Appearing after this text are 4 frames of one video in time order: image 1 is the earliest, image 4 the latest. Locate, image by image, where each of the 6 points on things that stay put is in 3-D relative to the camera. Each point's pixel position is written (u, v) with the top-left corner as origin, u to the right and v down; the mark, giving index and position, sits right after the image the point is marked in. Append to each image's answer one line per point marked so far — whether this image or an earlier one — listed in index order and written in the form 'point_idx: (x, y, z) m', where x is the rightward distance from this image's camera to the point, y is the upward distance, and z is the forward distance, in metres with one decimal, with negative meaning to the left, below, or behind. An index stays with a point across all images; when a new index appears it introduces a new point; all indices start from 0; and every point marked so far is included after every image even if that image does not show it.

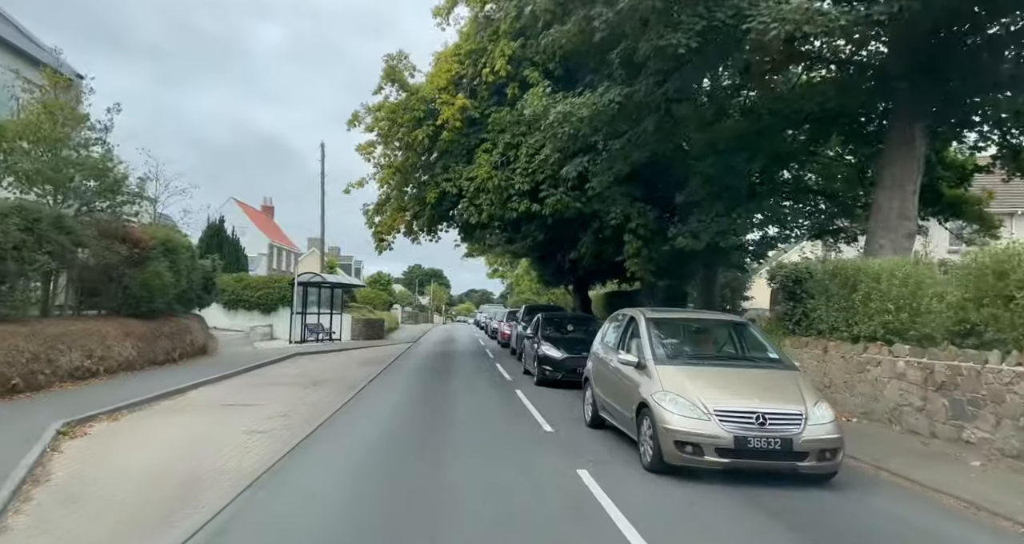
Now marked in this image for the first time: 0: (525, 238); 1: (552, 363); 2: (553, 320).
0: (+0.4, +1.2, +19.4) m
1: (+0.7, -1.7, +10.6) m
2: (+0.9, -1.0, +12.3) m
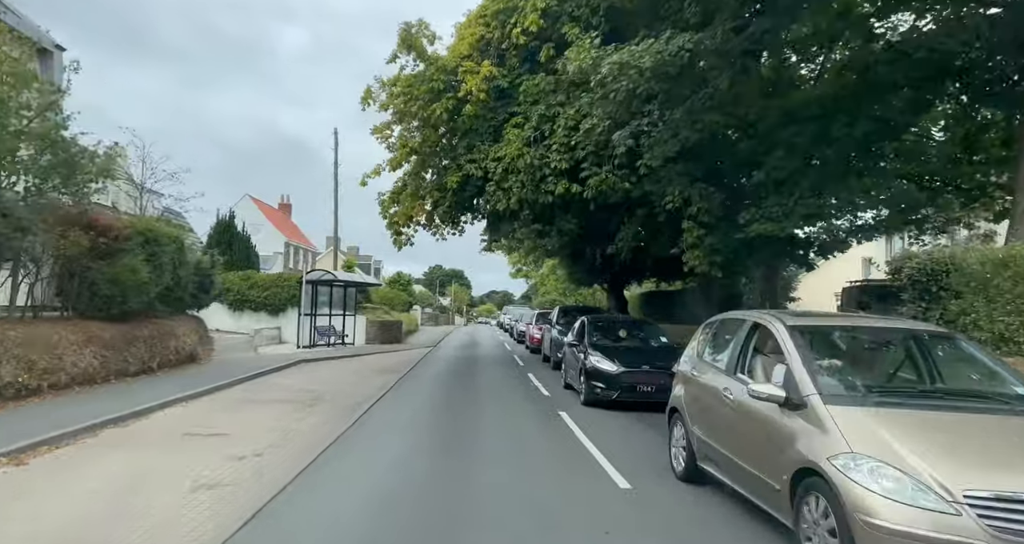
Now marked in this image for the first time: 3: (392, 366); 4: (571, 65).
0: (+1.4, +1.3, +17.3) m
1: (+1.4, -1.6, +8.5) m
2: (+1.6, -0.9, +10.2) m
3: (-3.8, -3.0, +18.4) m
4: (+1.0, +3.6, +10.0) m
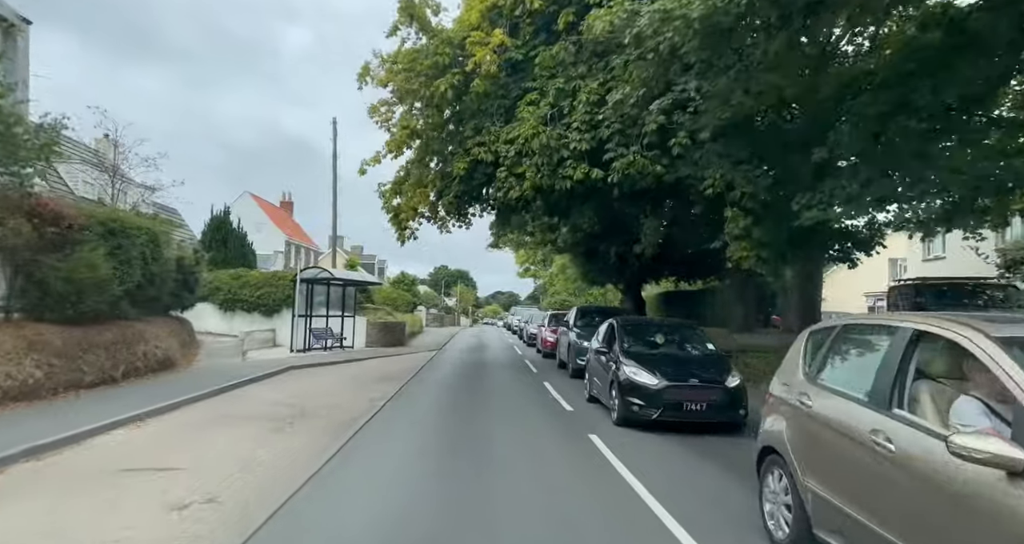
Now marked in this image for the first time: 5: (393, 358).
0: (+1.7, +1.3, +15.8) m
1: (+1.6, -1.5, +7.0) m
2: (+1.8, -0.9, +8.8) m
3: (-3.5, -3.0, +17.0) m
4: (+1.3, +3.7, +8.5) m
5: (-4.1, -2.9, +19.6) m
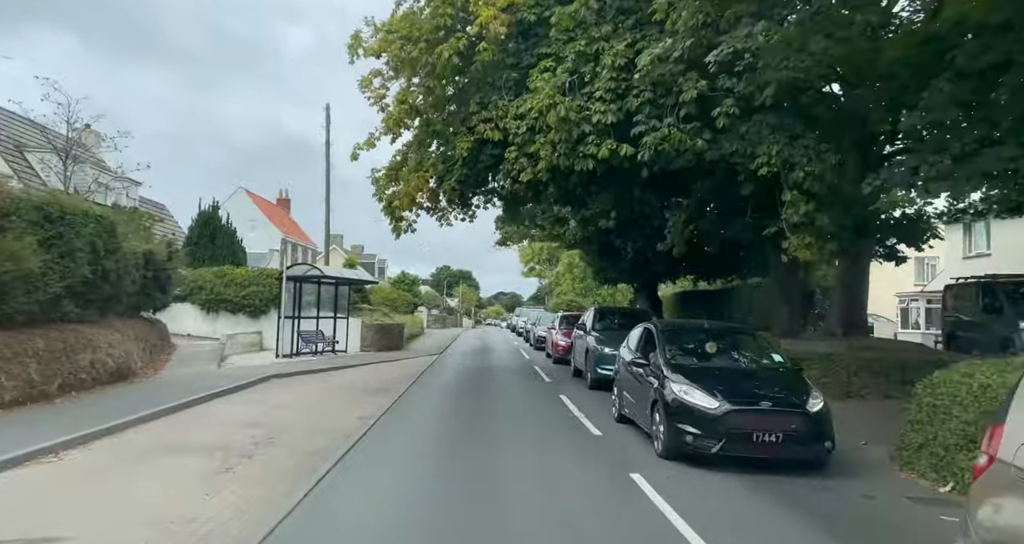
0: (+1.9, +1.4, +14.3) m
1: (+1.8, -1.4, +5.5) m
2: (+2.0, -0.8, +7.2) m
3: (-3.3, -2.9, +15.5) m
4: (+1.5, +3.8, +7.0) m
5: (-3.8, -2.9, +18.0) m
